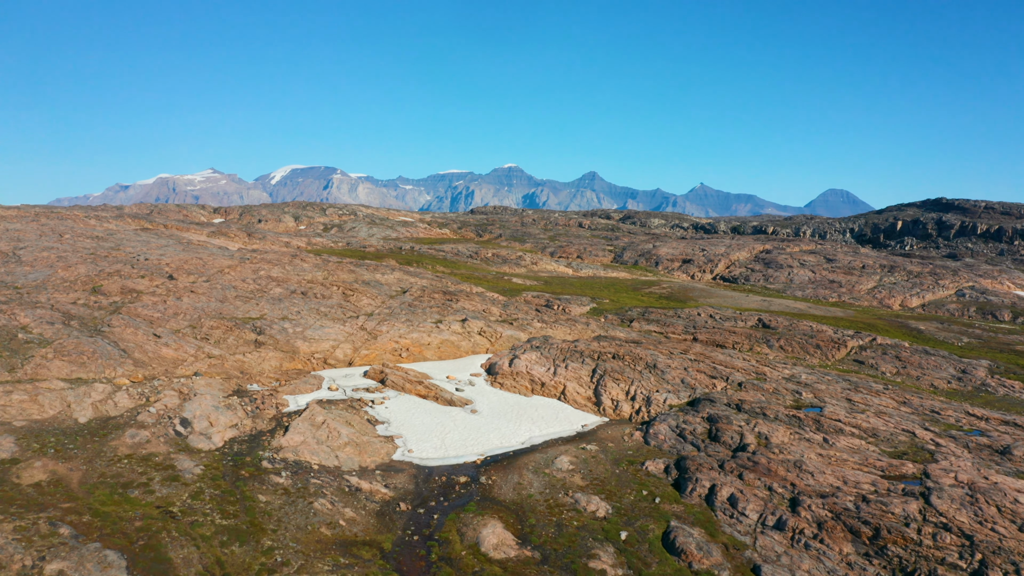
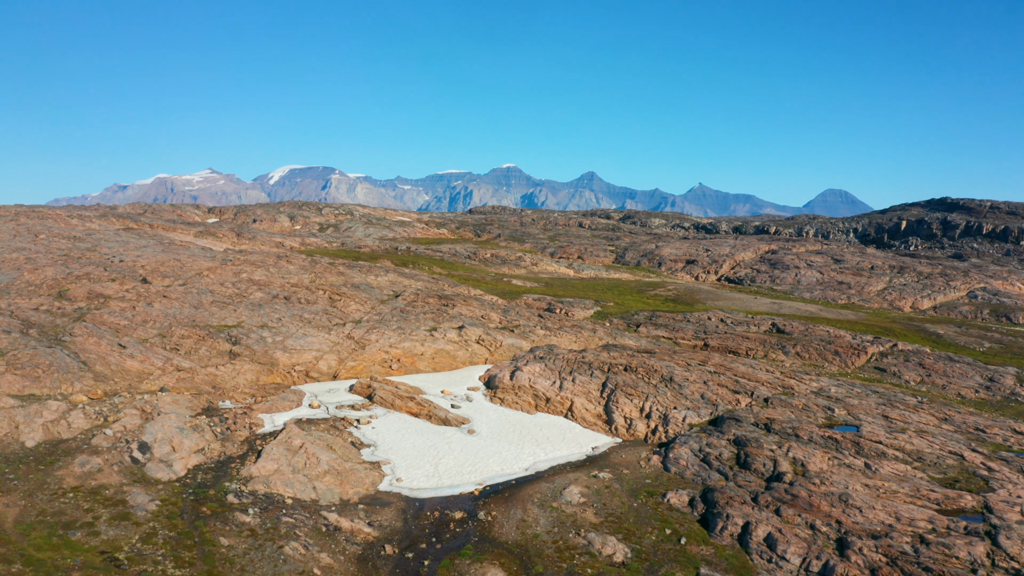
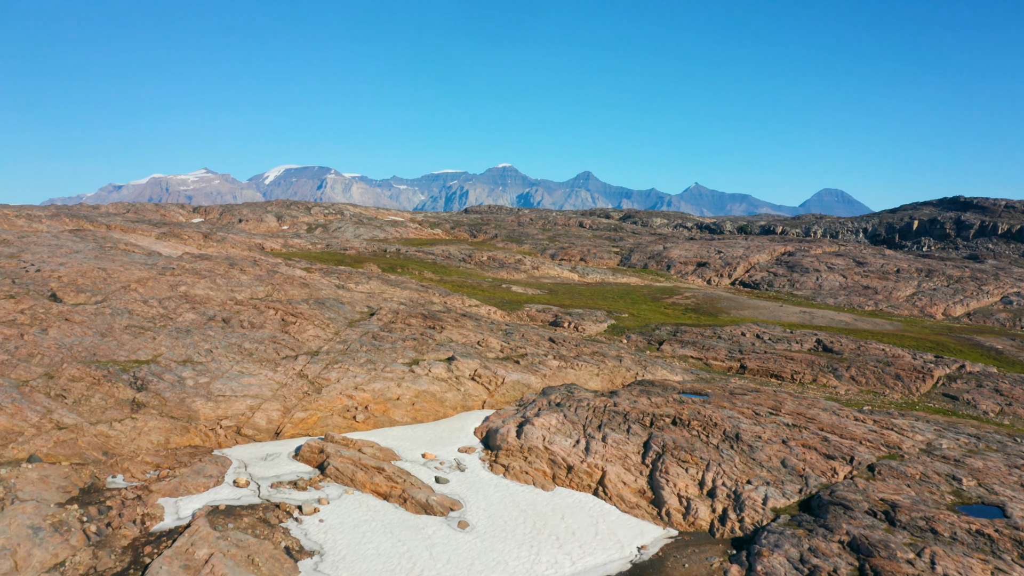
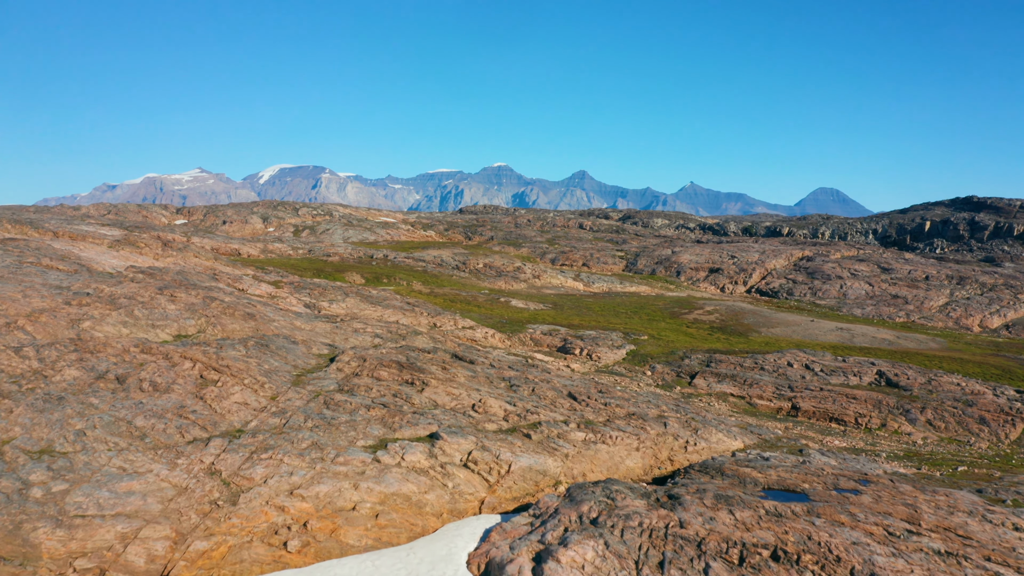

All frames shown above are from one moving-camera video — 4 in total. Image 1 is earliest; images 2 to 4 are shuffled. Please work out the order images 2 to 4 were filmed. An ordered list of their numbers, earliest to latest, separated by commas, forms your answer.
2, 3, 4
